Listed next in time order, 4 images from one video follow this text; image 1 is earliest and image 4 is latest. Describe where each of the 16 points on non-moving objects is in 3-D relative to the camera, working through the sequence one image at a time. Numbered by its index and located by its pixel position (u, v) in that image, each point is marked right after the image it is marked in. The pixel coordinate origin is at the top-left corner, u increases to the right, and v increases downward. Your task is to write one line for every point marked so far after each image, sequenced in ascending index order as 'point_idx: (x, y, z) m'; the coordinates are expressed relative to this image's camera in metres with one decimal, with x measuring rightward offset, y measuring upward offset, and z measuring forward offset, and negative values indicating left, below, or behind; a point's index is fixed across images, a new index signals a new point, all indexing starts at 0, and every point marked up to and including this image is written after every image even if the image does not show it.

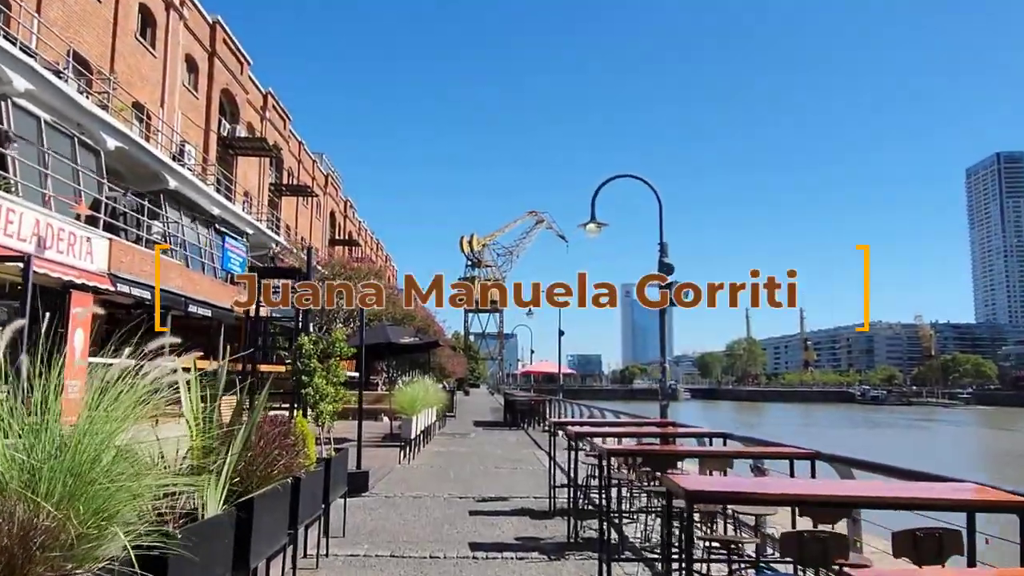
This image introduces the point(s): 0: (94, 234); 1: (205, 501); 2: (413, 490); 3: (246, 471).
0: (-9.0, +1.2, +16.7) m
1: (-1.8, -1.2, +4.5) m
2: (-1.6, -3.4, +12.8) m
3: (-1.8, -1.3, +5.3) m
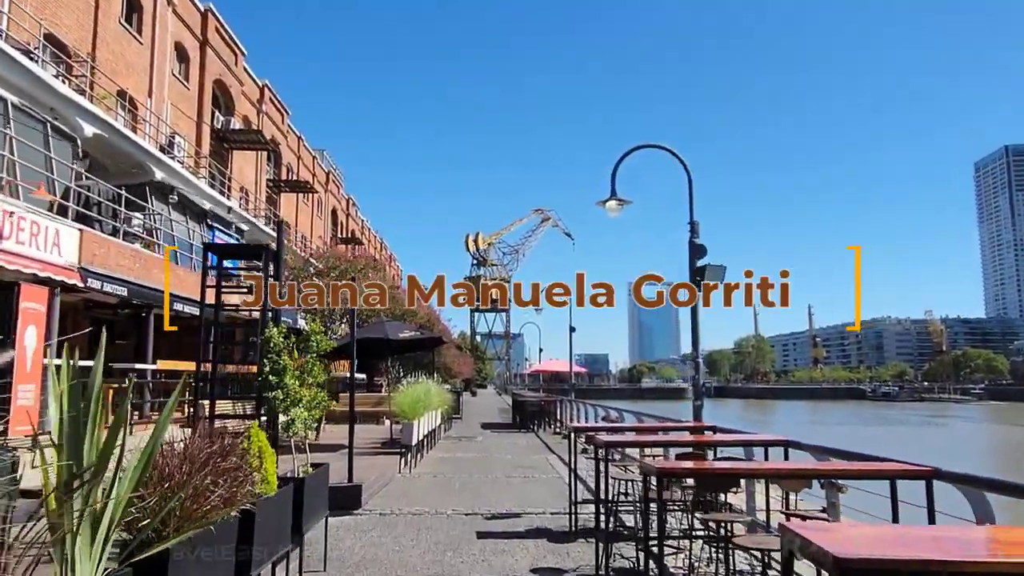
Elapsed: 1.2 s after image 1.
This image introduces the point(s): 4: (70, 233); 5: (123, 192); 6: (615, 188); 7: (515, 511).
0: (-8.8, +1.3, +15.2) m
1: (-1.7, -1.0, +3.0) m
2: (-1.4, -3.2, +11.3) m
3: (-1.7, -1.1, +3.8) m
4: (-8.7, +1.1, +15.2) m
5: (-9.0, +2.2, +17.7) m
6: (+1.6, +1.5, +11.8) m
7: (0.0, -3.1, +10.6) m
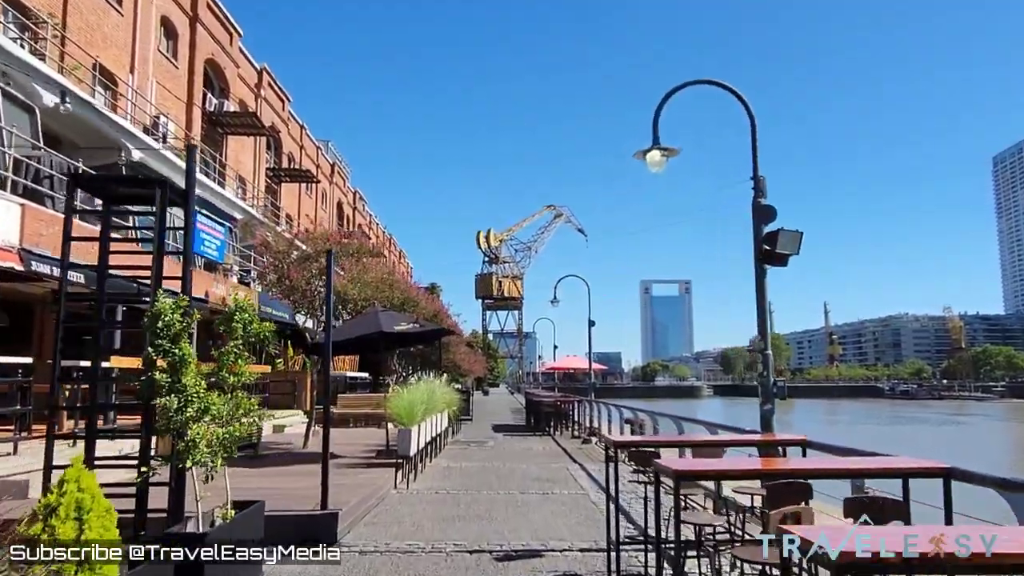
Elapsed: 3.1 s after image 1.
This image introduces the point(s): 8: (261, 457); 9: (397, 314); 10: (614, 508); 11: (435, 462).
0: (-8.6, +1.5, +13.0) m
1: (-1.6, -0.8, +0.7) m
2: (-1.2, -2.9, +9.0) m
3: (-1.7, -0.8, +1.5) m
4: (-8.5, +1.3, +13.0) m
5: (-8.7, +2.5, +15.5) m
6: (+1.7, +1.8, +9.4) m
7: (+0.2, -2.8, +8.2) m
8: (-5.0, -3.4, +15.4) m
9: (-2.3, -0.5, +15.6) m
10: (+0.9, -2.1, +7.4) m
11: (-1.7, -3.8, +16.7) m
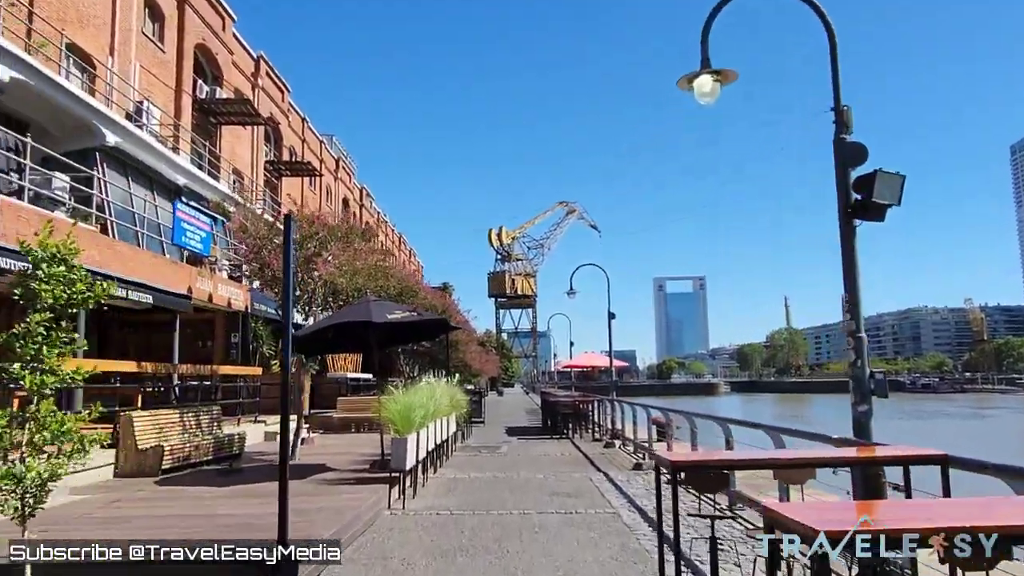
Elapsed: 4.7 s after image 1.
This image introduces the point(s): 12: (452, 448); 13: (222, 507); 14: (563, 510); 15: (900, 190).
0: (-8.4, +1.7, +11.1) m
1: (-1.7, -0.5, -1.3) m
2: (-1.1, -2.7, +7.0) m
3: (-1.7, -0.6, -0.5) m
4: (-8.3, +1.5, +11.1) m
5: (-8.5, +2.6, +13.6) m
6: (+1.8, +2.1, +7.3) m
7: (+0.4, -2.5, +6.2) m
8: (-4.7, -3.2, +13.4) m
9: (-2.1, -0.3, +13.6) m
10: (+1.0, -1.8, +5.4) m
11: (-1.4, -3.5, +14.7) m
12: (-1.4, -3.7, +18.2) m
13: (-3.7, -2.8, +9.8) m
14: (+0.7, -3.0, +10.5) m
15: (+3.3, +0.8, +6.5) m
